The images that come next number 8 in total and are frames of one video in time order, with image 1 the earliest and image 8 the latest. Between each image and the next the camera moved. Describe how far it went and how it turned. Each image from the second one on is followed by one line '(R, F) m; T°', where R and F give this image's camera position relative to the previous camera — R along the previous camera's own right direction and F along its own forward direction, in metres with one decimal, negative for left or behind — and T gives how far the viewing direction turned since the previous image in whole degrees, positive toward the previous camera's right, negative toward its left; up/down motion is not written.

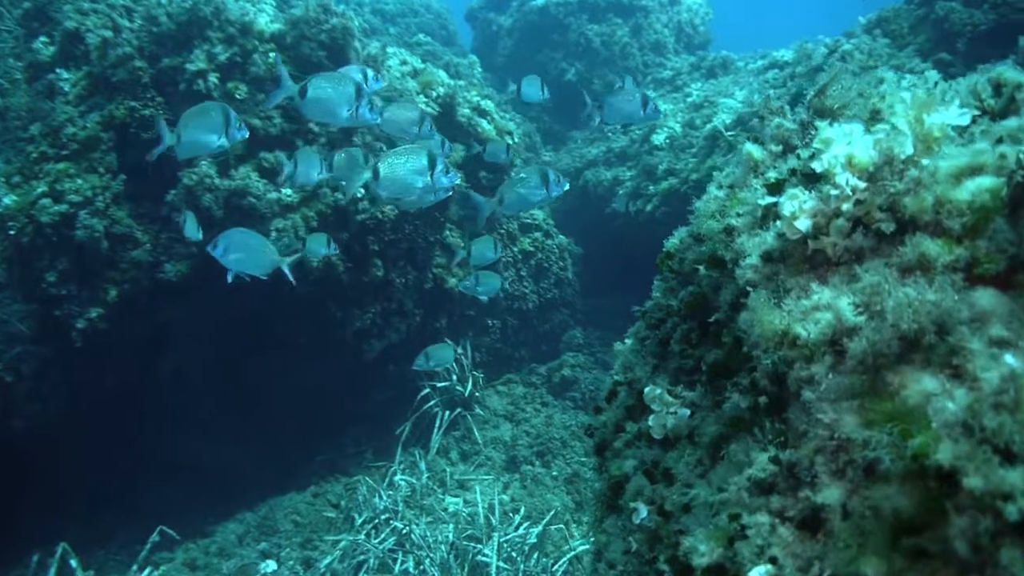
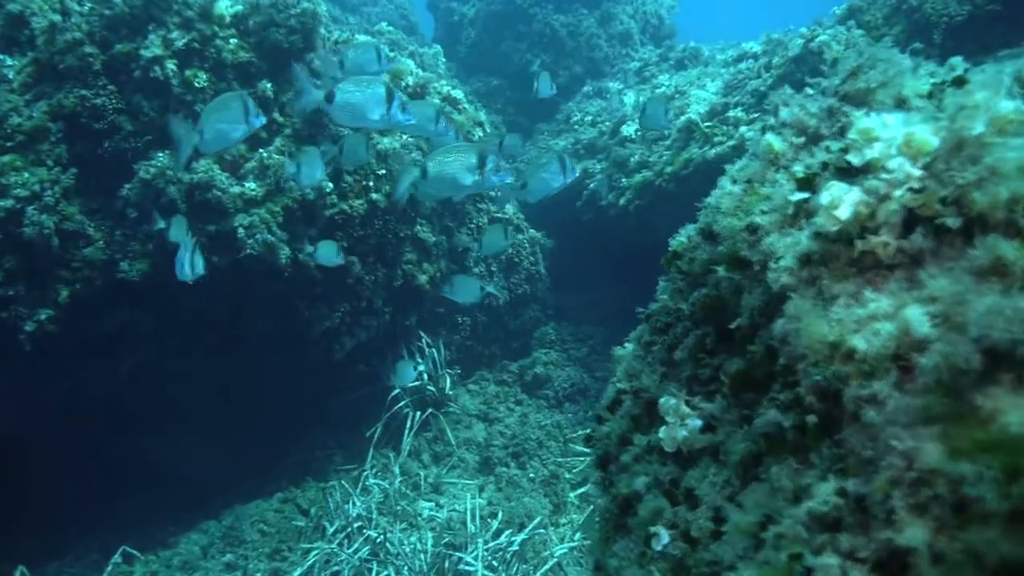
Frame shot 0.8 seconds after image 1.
(-0.1, +0.2) m; +3°
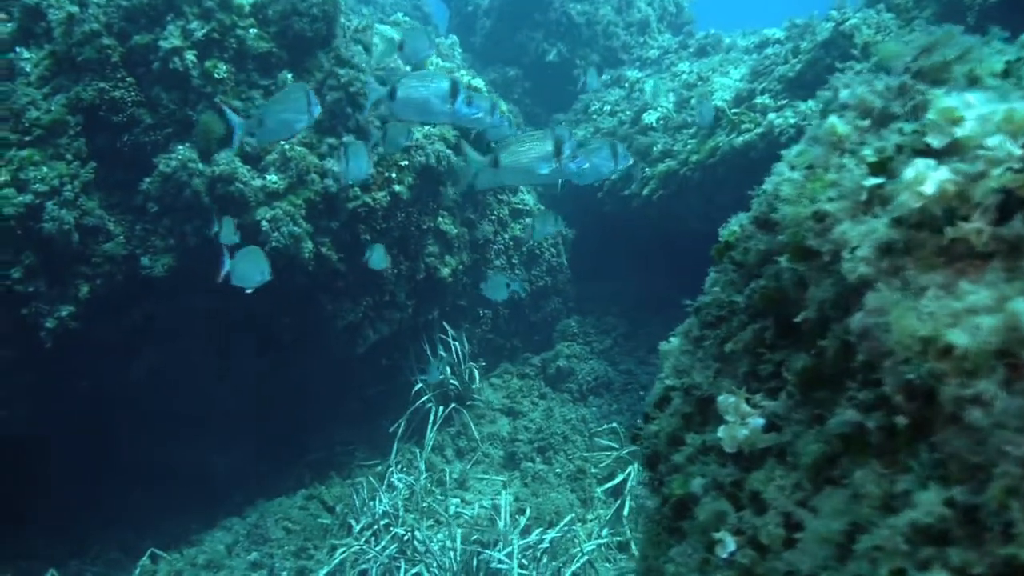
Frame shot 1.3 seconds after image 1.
(-0.1, +0.1) m; -1°
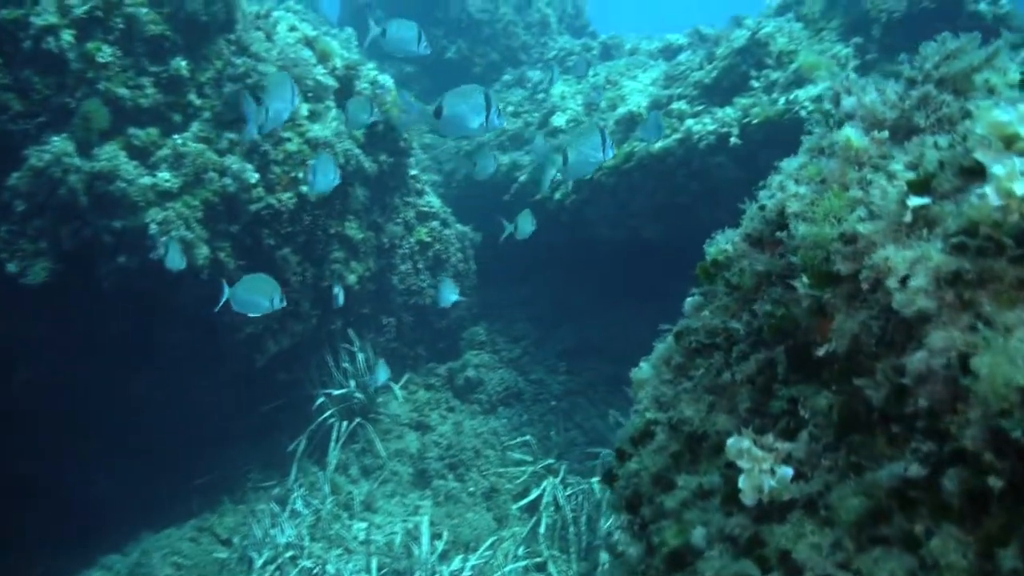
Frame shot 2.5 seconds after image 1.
(-0.2, +0.3) m; +8°
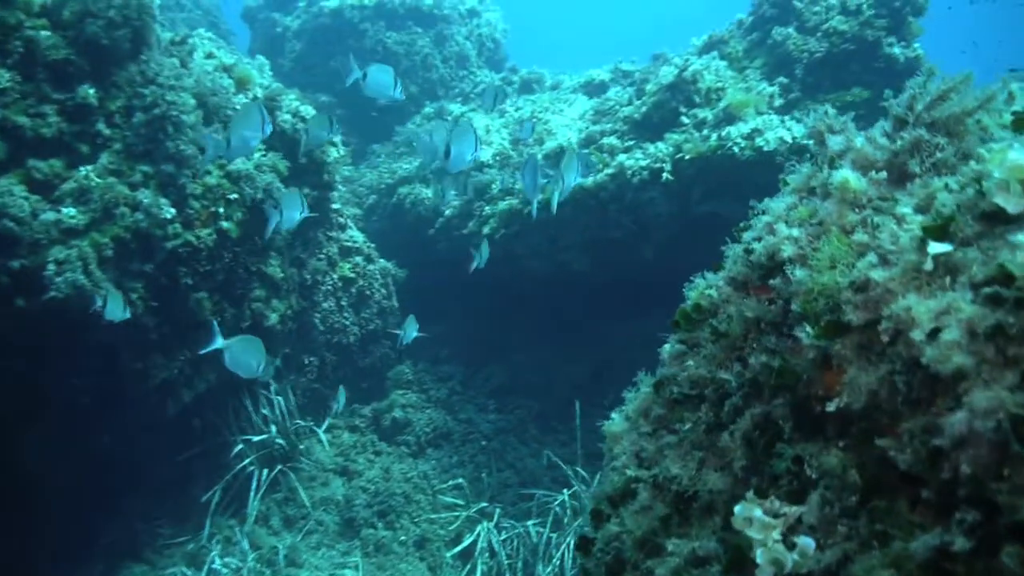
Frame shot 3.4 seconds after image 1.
(-0.2, +0.2) m; +6°
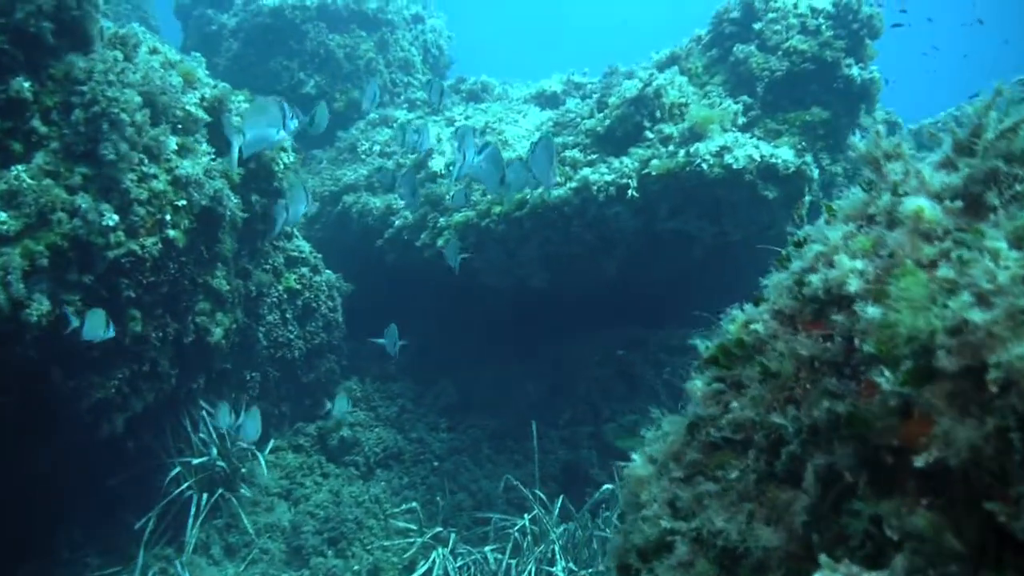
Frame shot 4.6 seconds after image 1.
(-0.2, +0.2) m; +5°
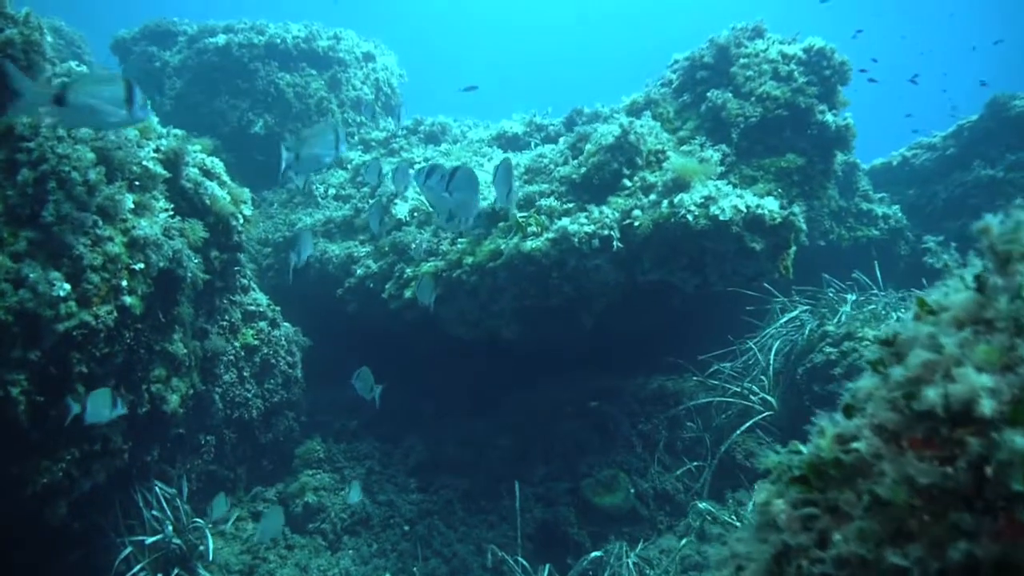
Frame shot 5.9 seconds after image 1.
(-0.3, +0.3) m; +4°
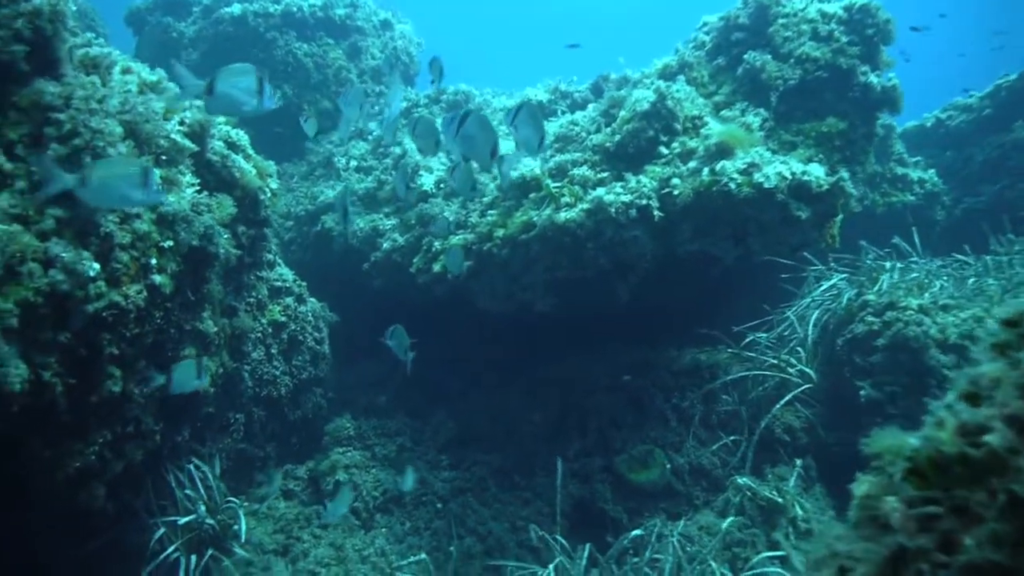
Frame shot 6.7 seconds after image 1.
(-0.1, +0.2) m; -1°
